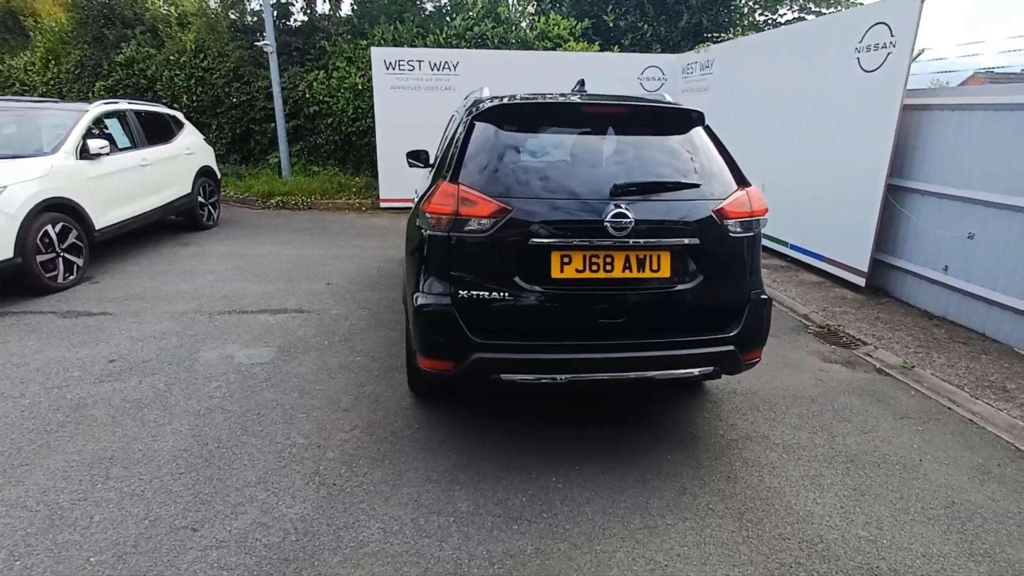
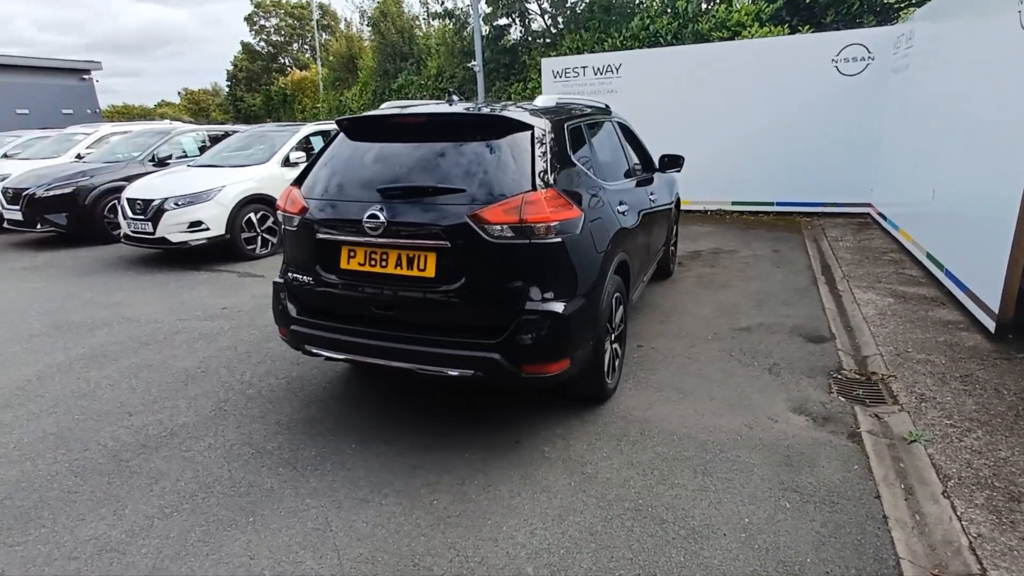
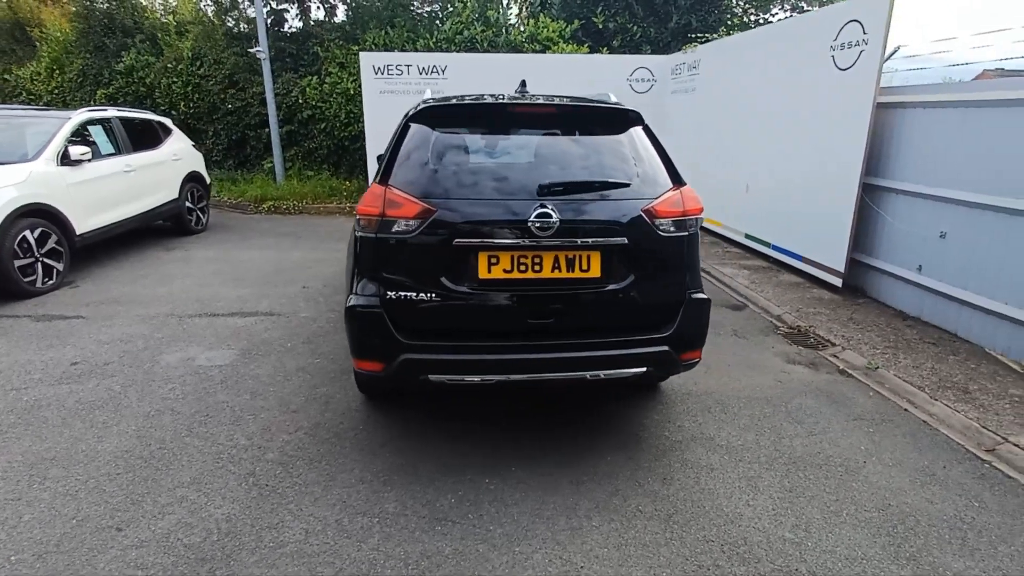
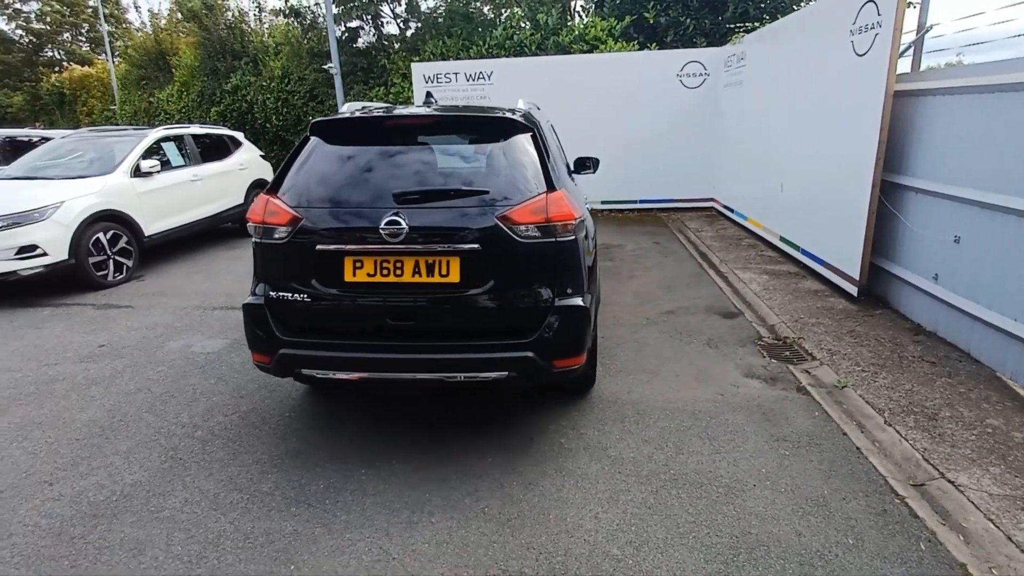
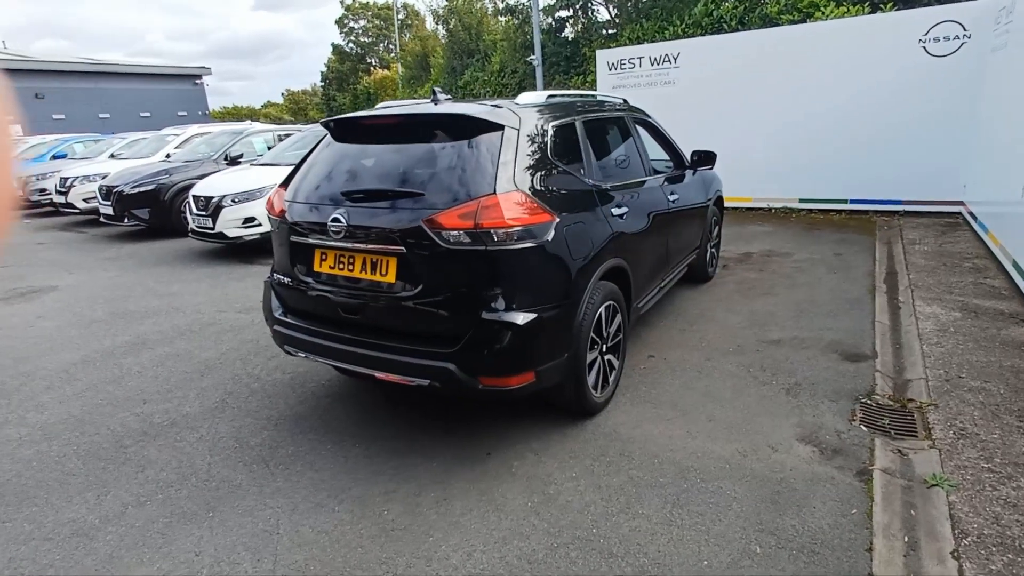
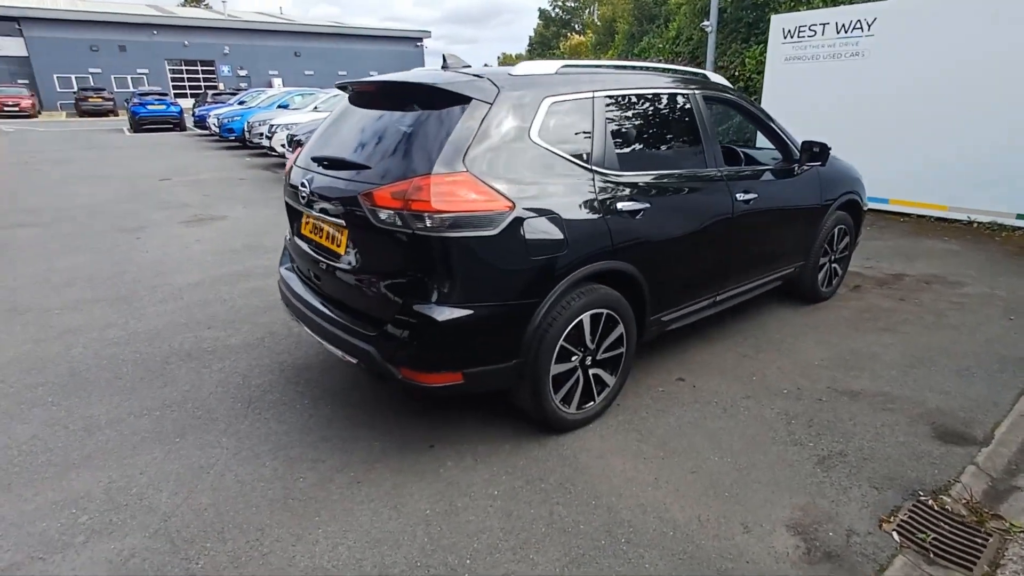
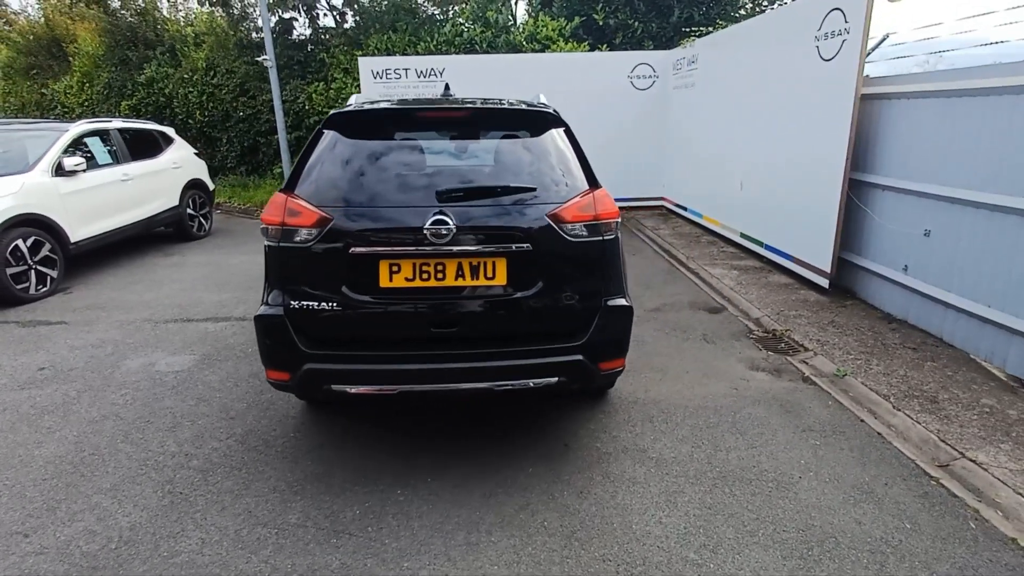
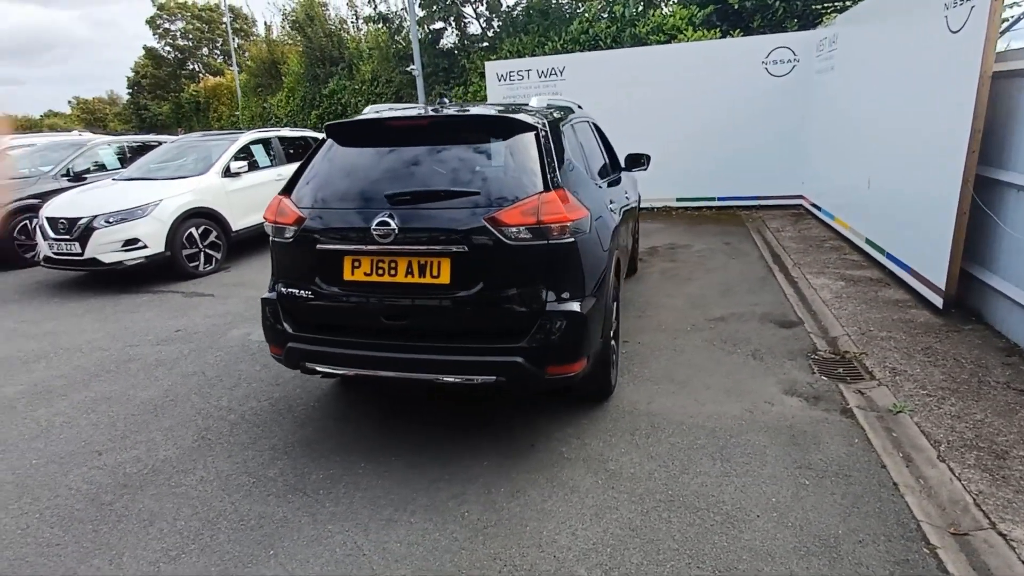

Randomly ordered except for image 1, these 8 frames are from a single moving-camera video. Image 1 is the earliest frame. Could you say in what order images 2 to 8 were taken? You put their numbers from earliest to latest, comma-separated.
3, 7, 4, 8, 2, 5, 6
